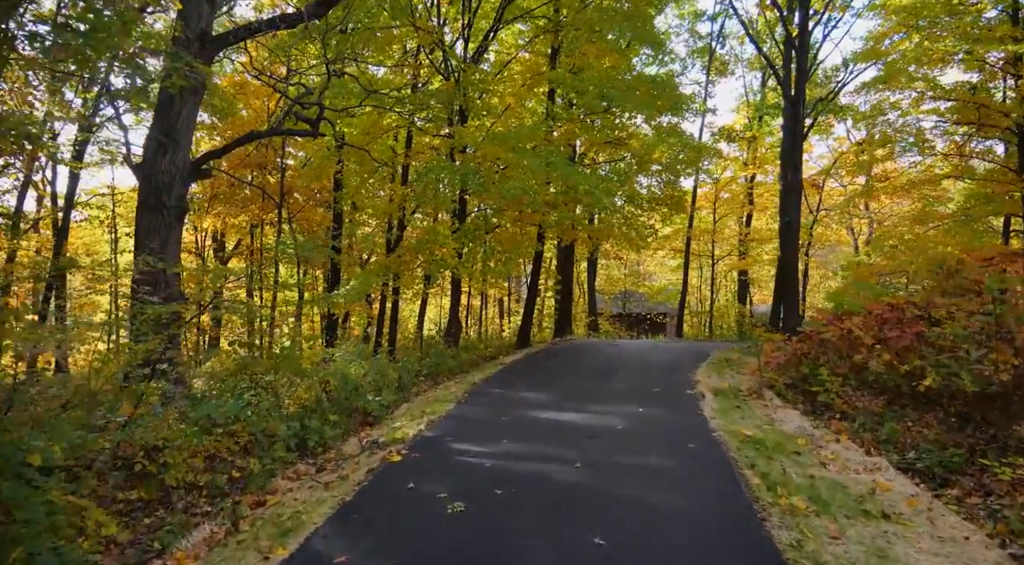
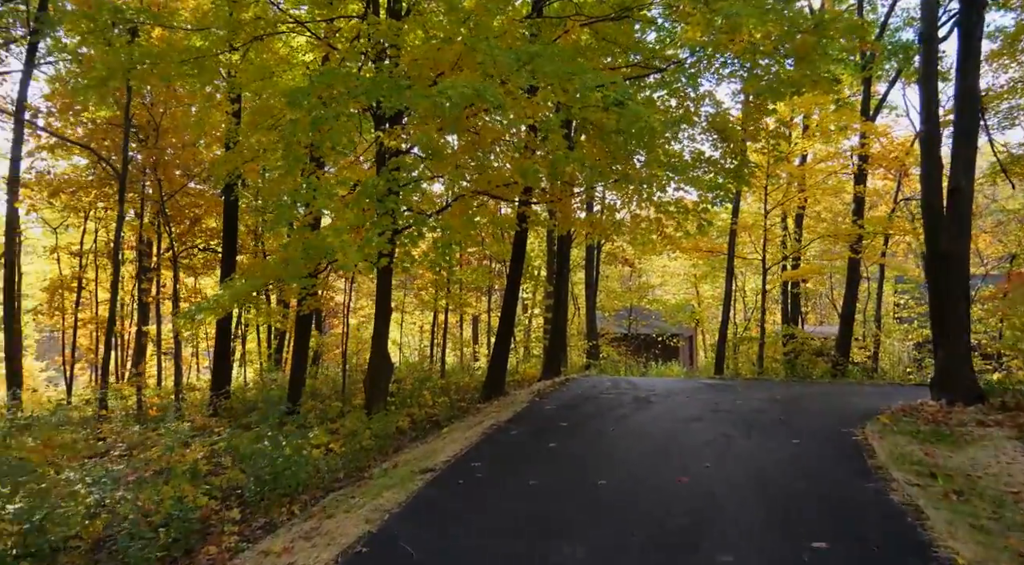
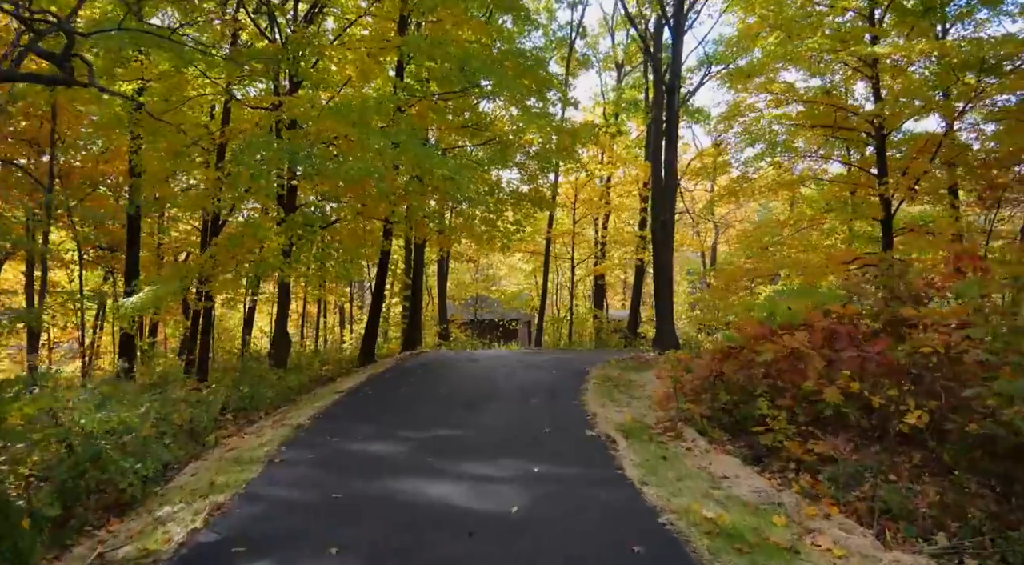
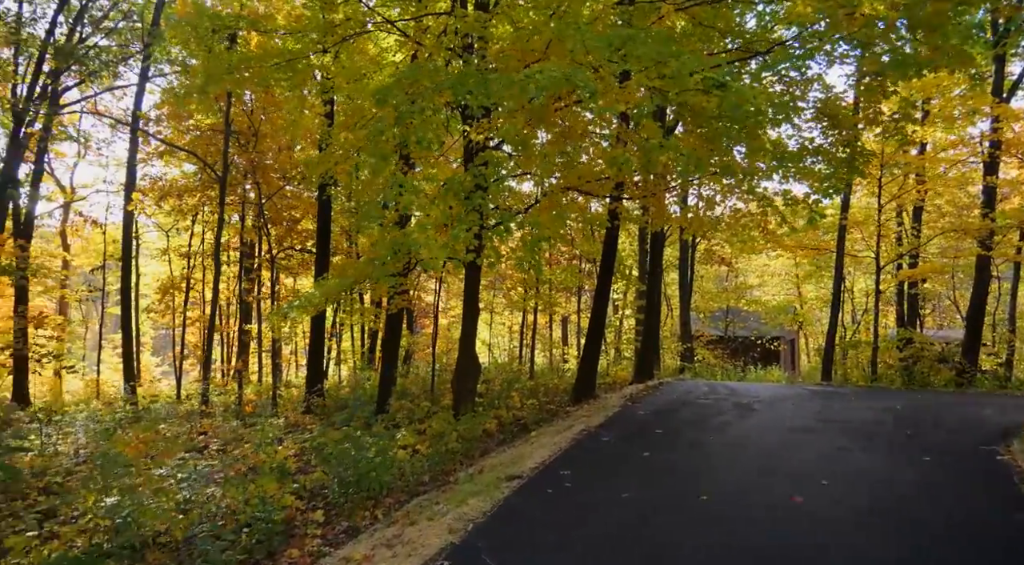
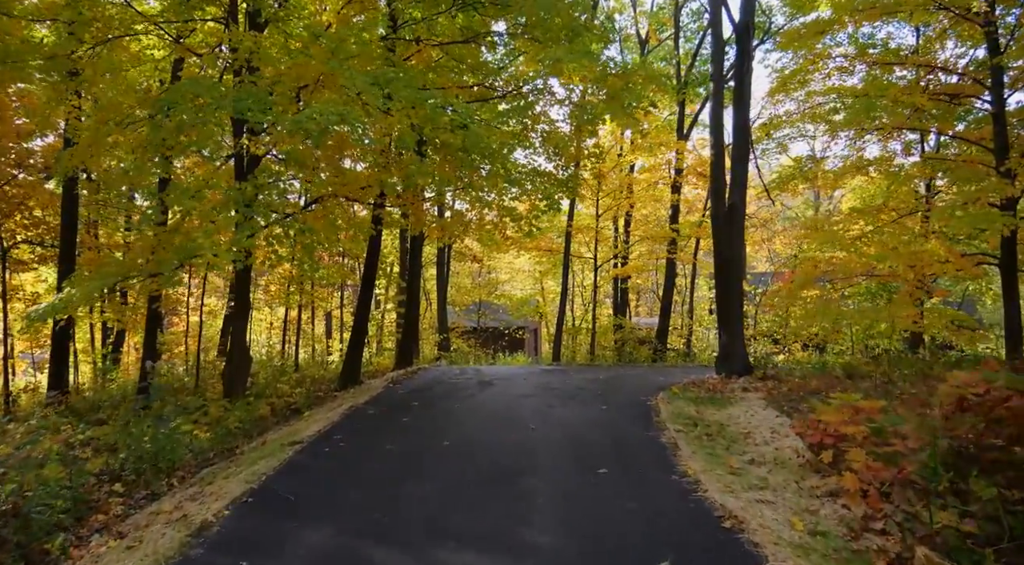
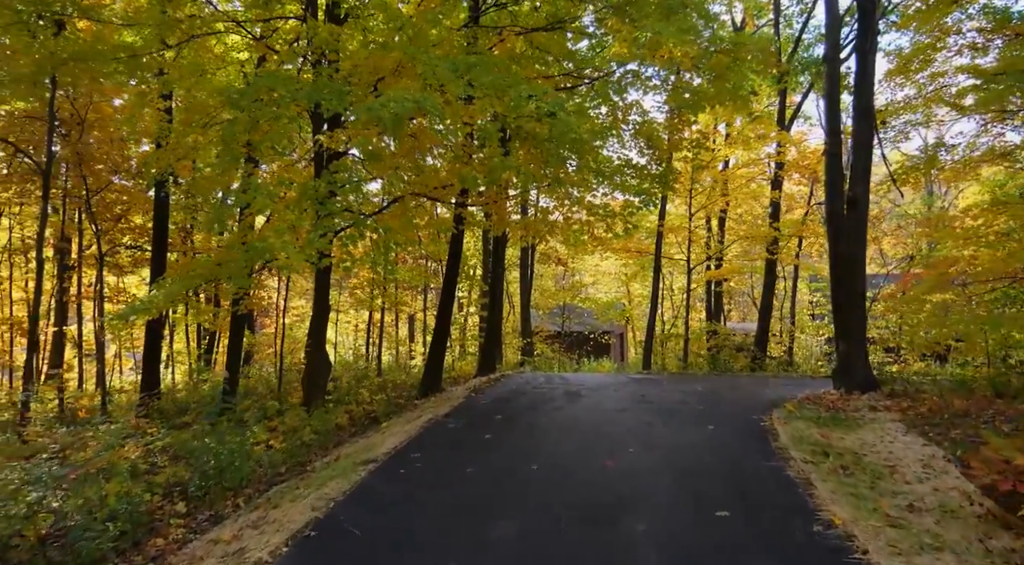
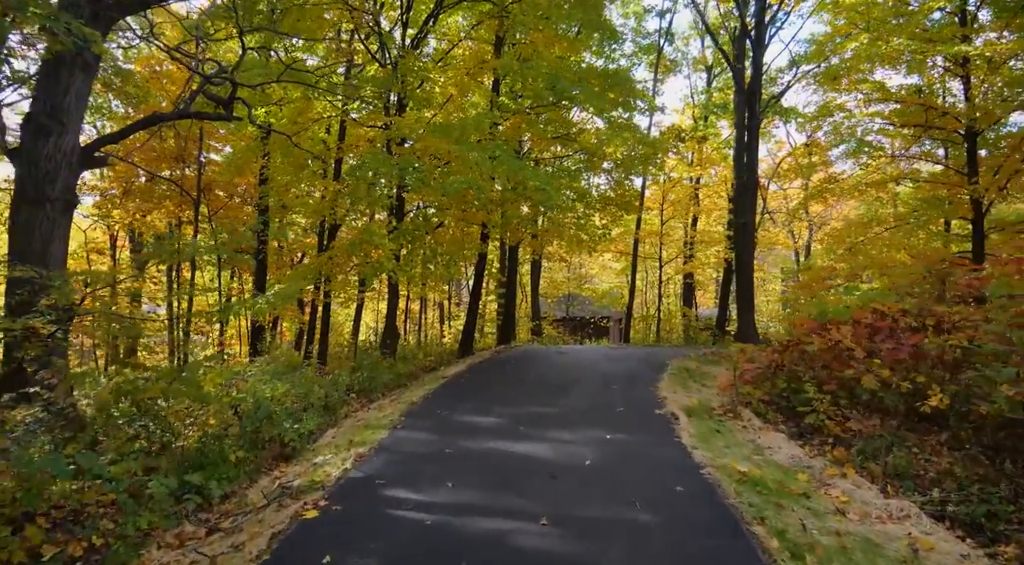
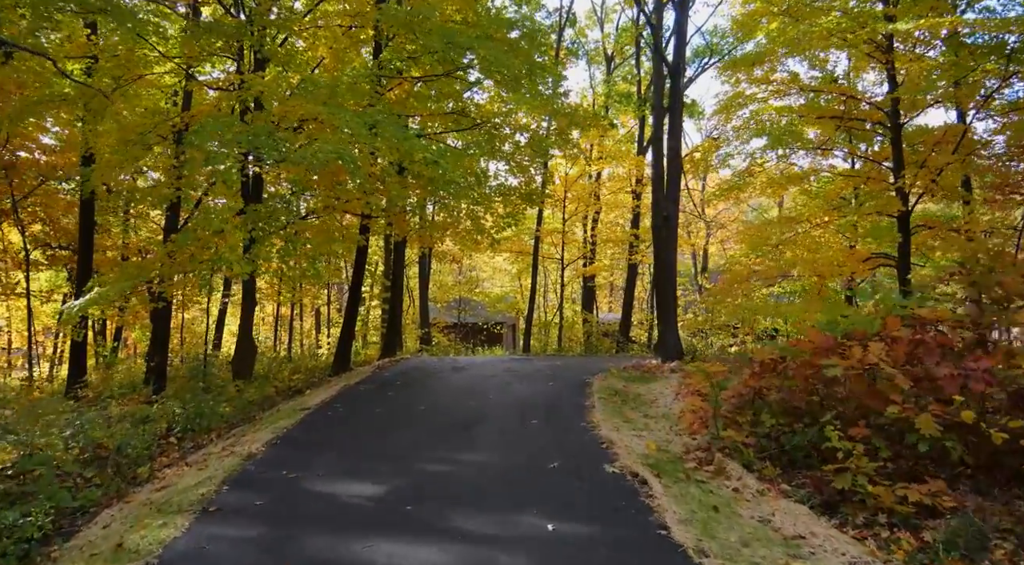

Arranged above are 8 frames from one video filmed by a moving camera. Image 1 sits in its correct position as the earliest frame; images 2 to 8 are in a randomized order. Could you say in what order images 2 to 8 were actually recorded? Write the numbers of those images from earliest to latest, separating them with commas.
7, 3, 8, 5, 6, 2, 4
